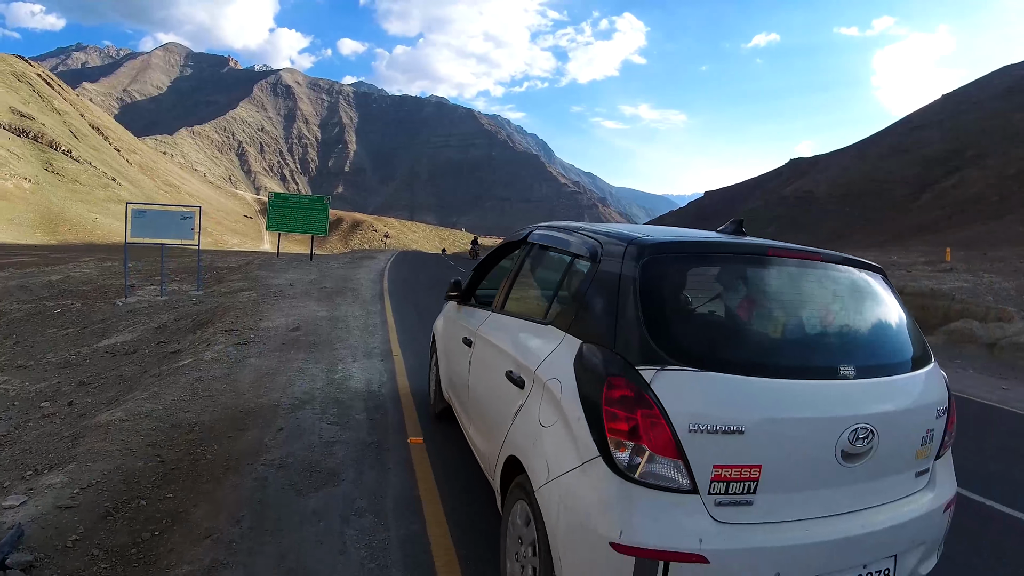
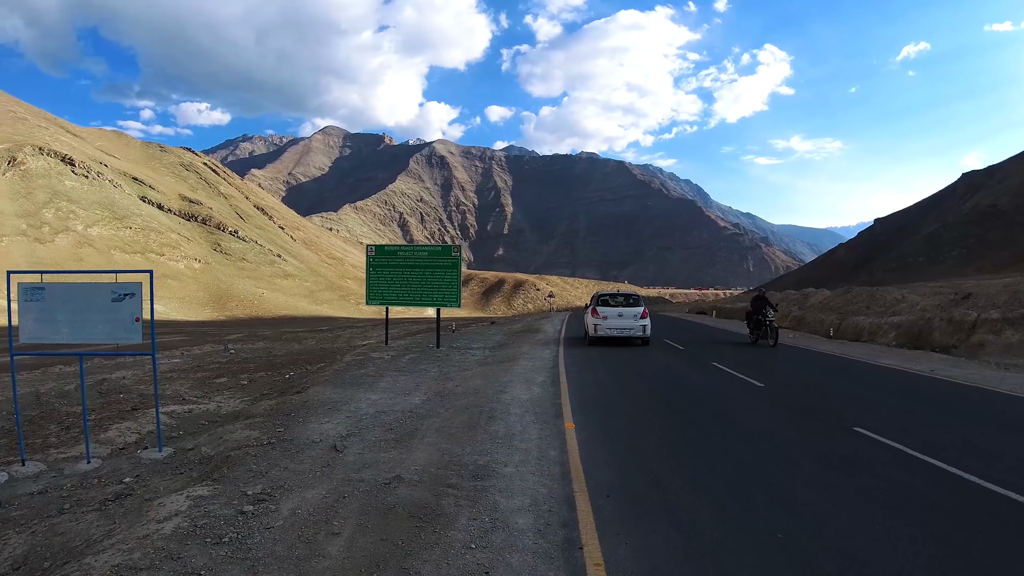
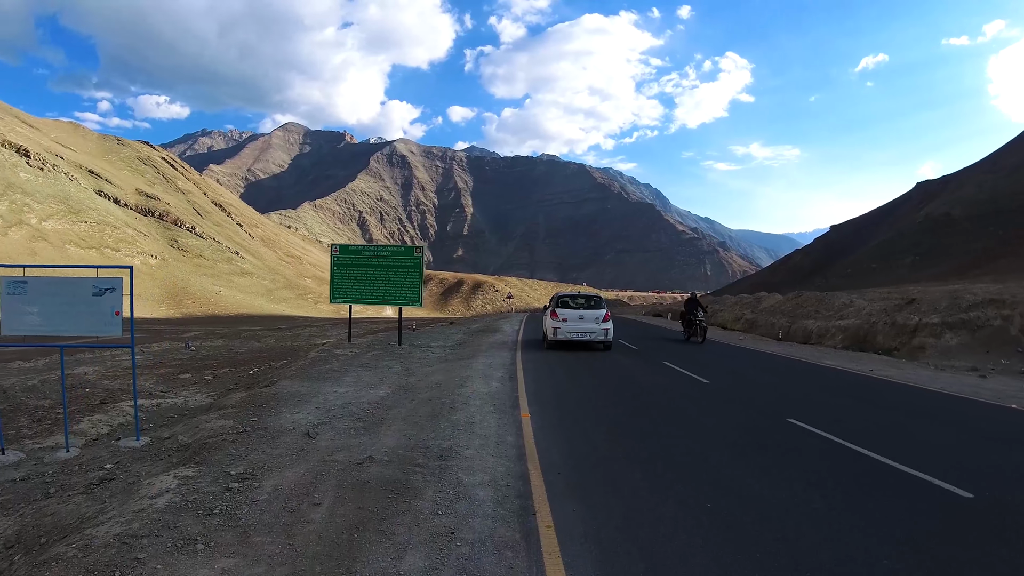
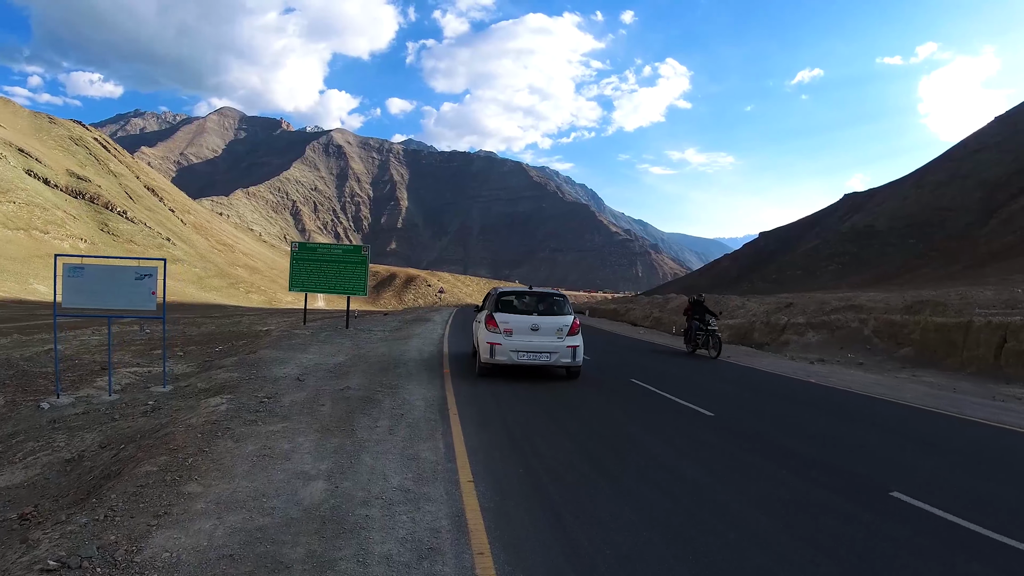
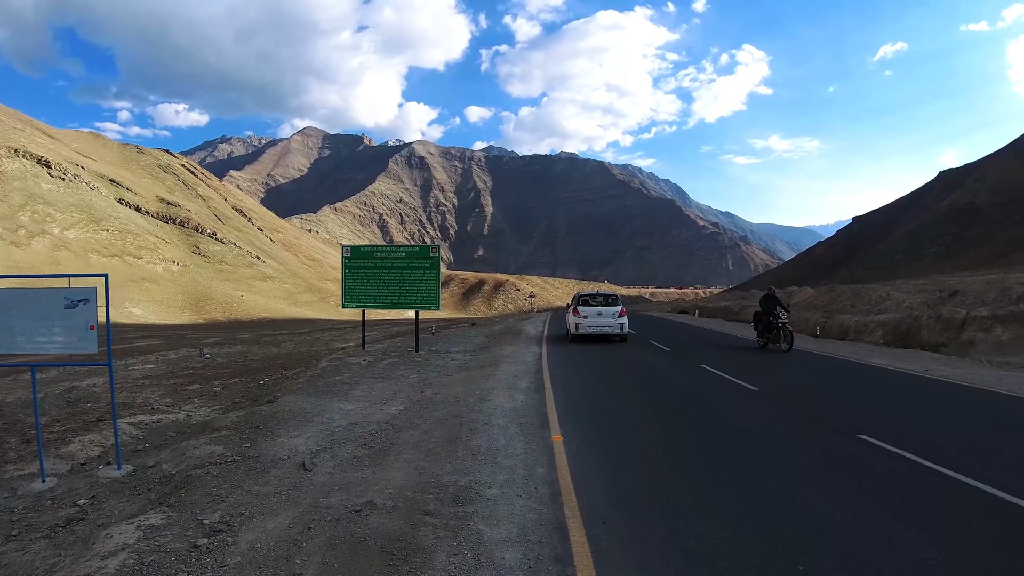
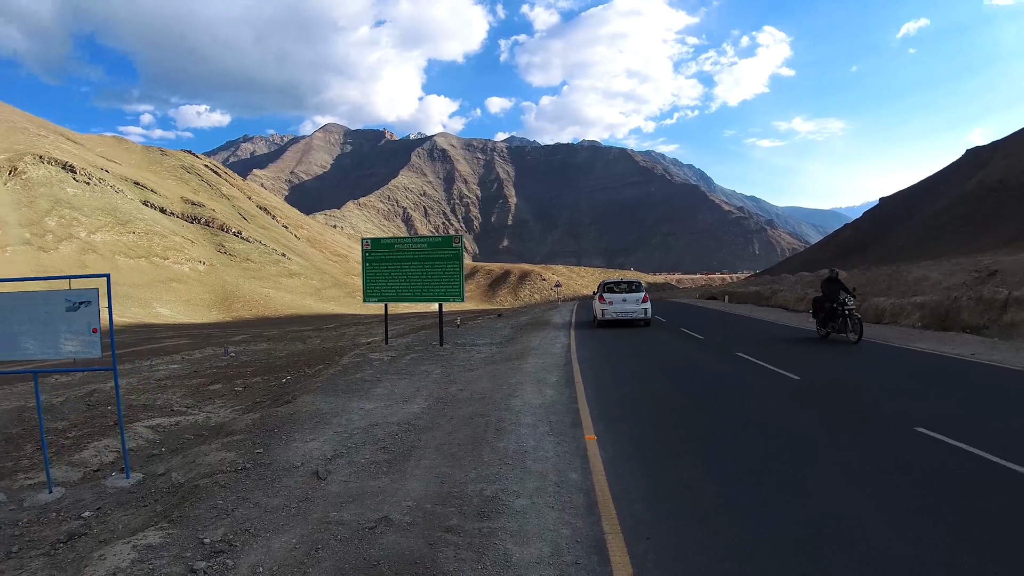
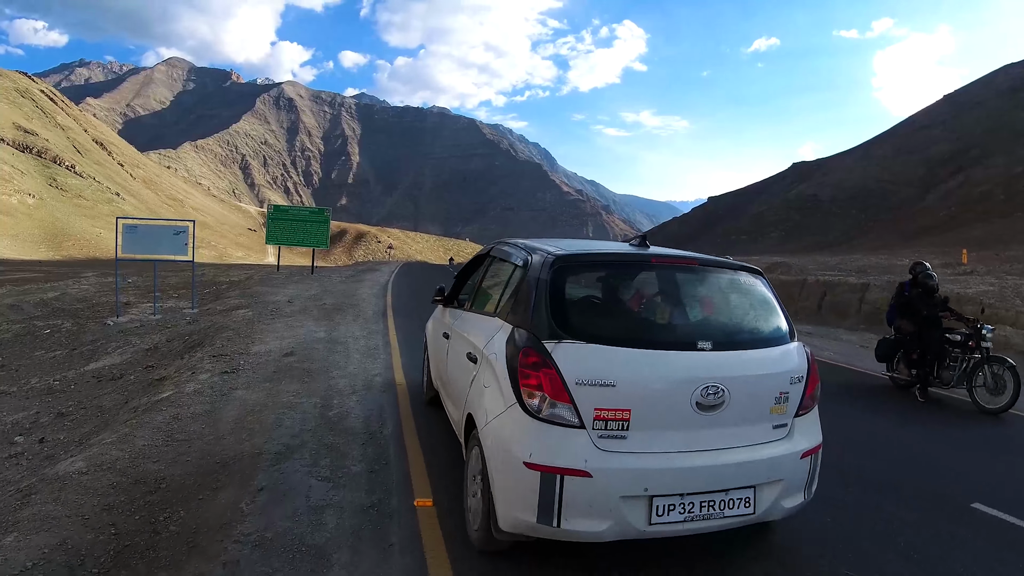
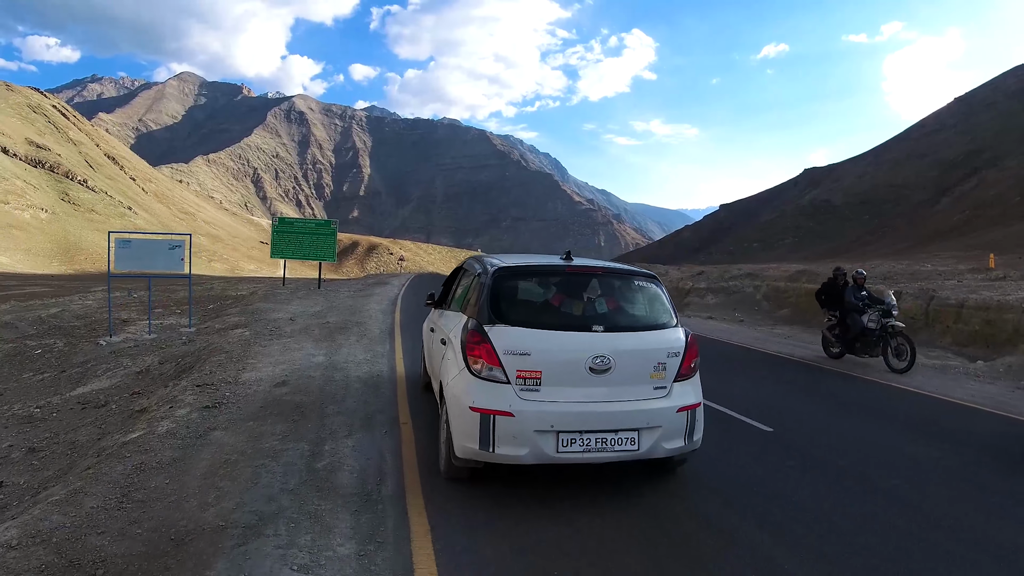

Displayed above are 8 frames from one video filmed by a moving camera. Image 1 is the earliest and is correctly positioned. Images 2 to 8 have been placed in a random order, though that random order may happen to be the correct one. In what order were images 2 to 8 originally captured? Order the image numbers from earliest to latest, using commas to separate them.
7, 8, 4, 3, 2, 5, 6
